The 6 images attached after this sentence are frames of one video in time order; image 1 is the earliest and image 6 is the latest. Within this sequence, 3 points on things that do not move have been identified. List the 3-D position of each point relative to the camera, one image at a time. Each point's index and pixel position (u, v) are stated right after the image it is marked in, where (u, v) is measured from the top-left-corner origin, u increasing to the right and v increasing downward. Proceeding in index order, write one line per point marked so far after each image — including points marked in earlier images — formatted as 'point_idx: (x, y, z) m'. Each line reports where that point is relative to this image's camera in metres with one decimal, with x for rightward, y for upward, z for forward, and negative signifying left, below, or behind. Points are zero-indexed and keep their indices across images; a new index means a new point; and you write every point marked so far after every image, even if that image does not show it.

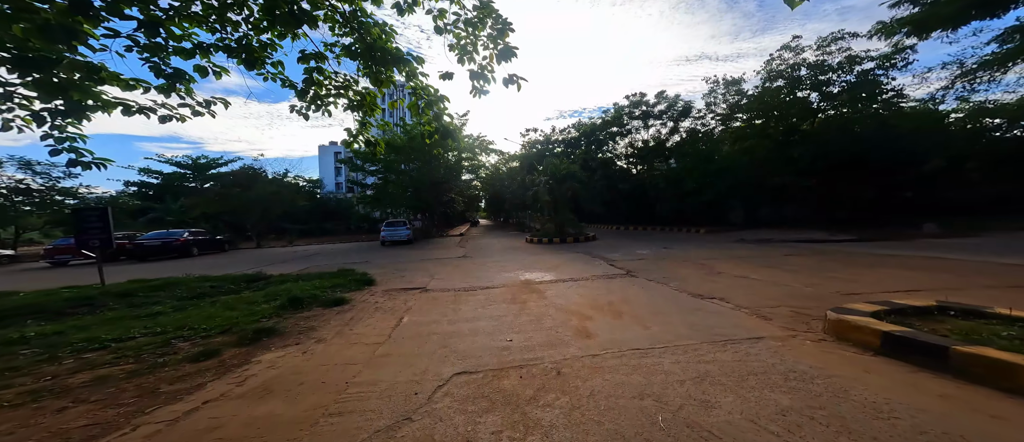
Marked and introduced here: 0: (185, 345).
0: (-5.2, -1.9, +5.2) m
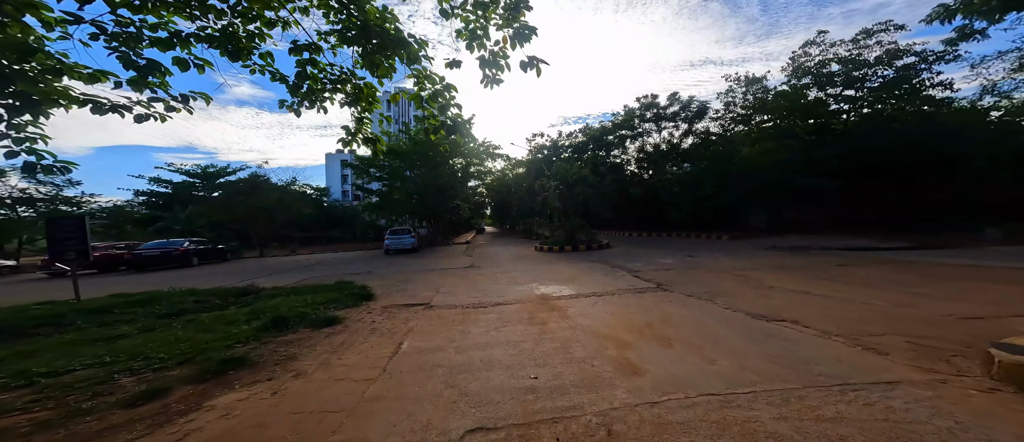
0: (-4.9, -2.0, +4.2) m
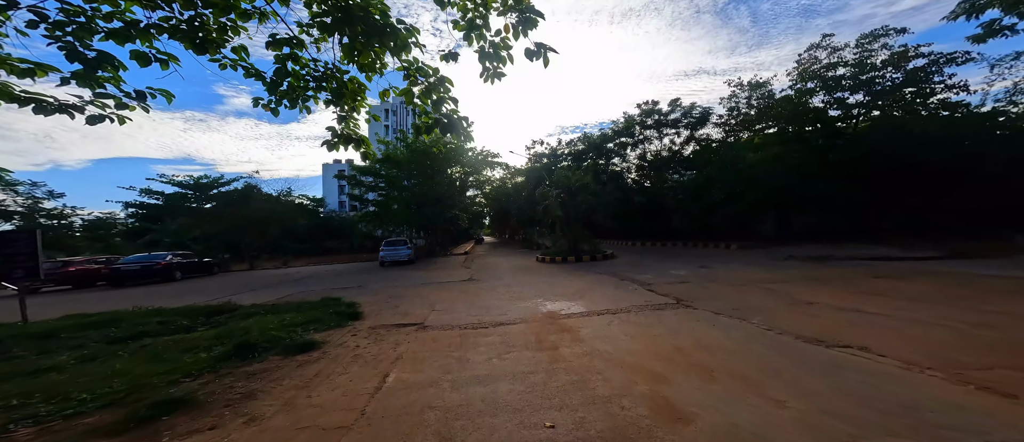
0: (-4.7, -2.1, +3.2) m
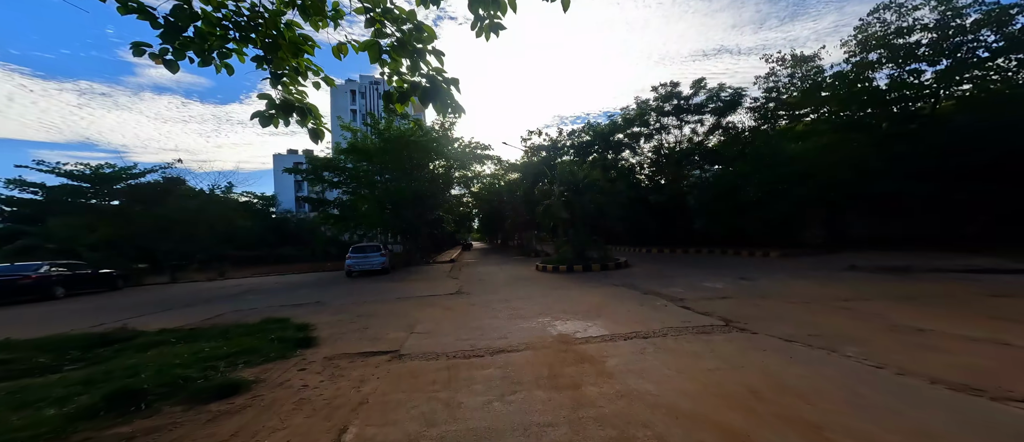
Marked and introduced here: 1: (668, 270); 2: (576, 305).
0: (-4.6, -2.0, +1.7) m
1: (+5.6, -1.8, +11.6) m
2: (+1.5, -1.9, +7.5) m
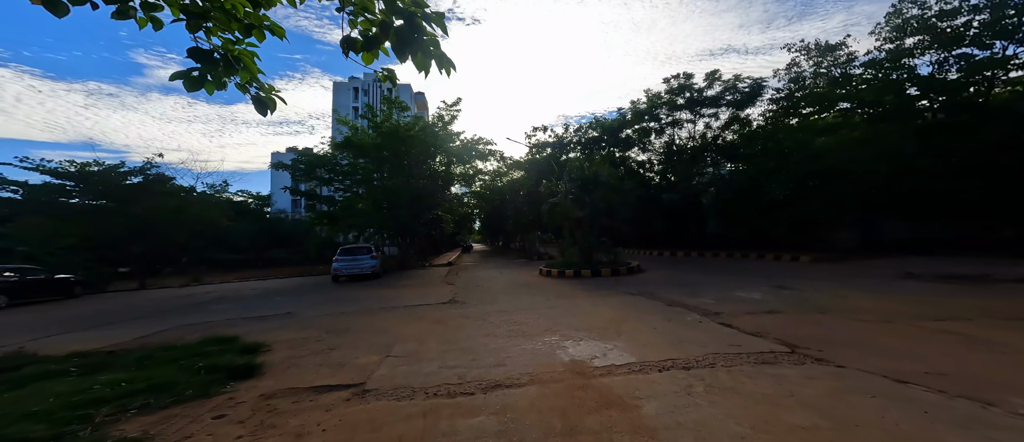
0: (-4.6, -1.8, +0.4) m
1: (+5.5, -1.8, +10.3) m
2: (+1.5, -1.9, +6.2) m
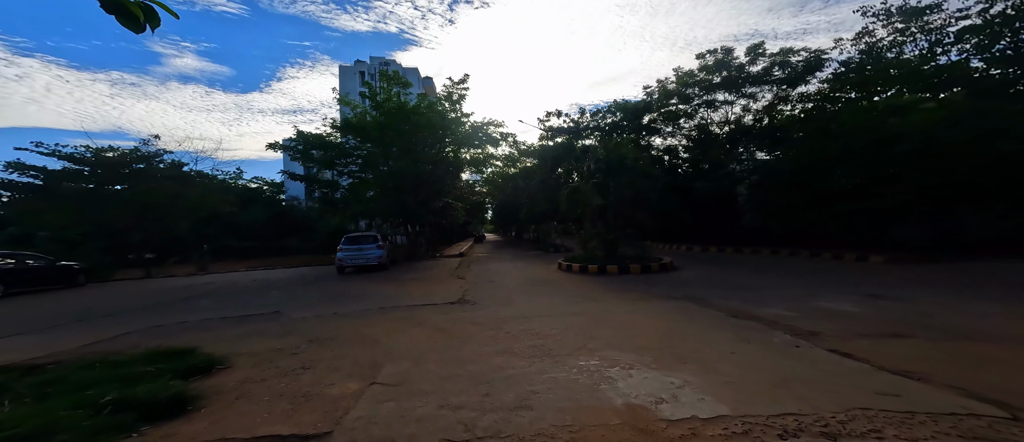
0: (-4.5, -1.7, -0.8) m
1: (+6.0, -1.5, +8.8) m
2: (+1.8, -1.6, +4.8) m
